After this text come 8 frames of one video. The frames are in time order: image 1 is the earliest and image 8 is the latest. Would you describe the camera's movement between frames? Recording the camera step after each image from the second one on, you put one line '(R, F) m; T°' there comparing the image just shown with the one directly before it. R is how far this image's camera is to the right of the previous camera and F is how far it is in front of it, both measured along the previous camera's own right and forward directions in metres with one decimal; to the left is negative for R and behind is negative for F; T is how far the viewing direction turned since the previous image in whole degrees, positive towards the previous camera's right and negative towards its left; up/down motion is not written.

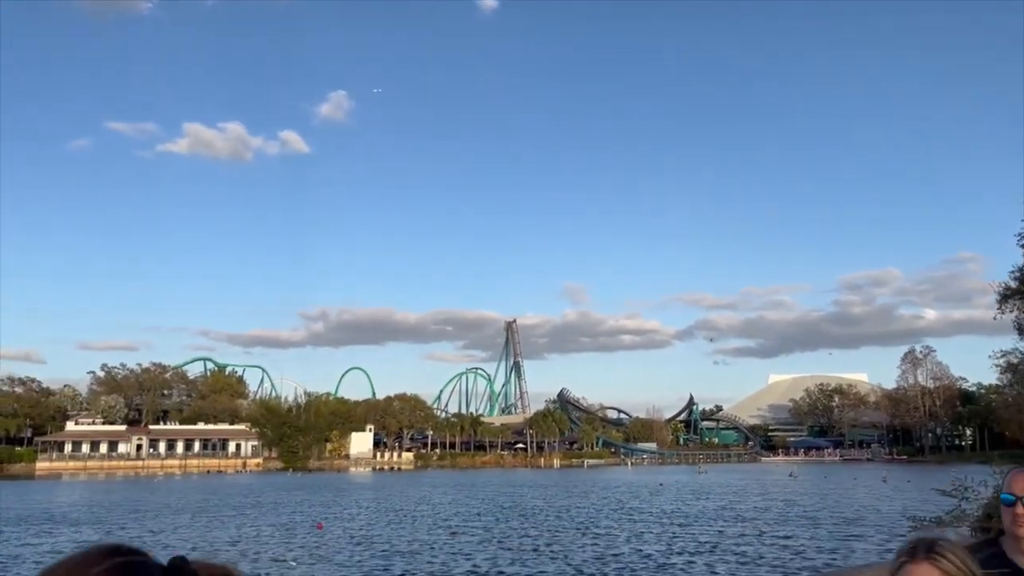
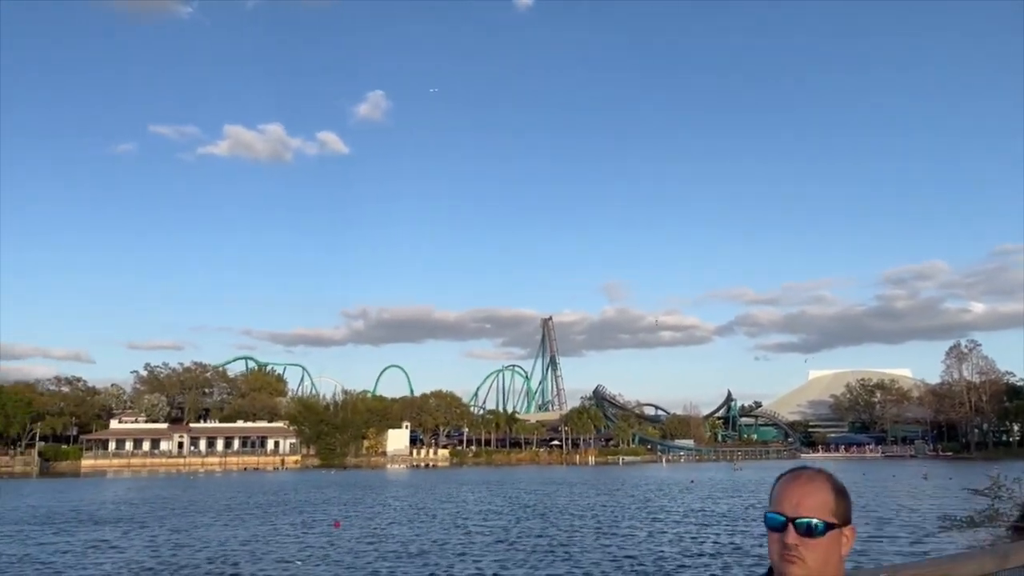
(+0.7, +0.5) m; -2°
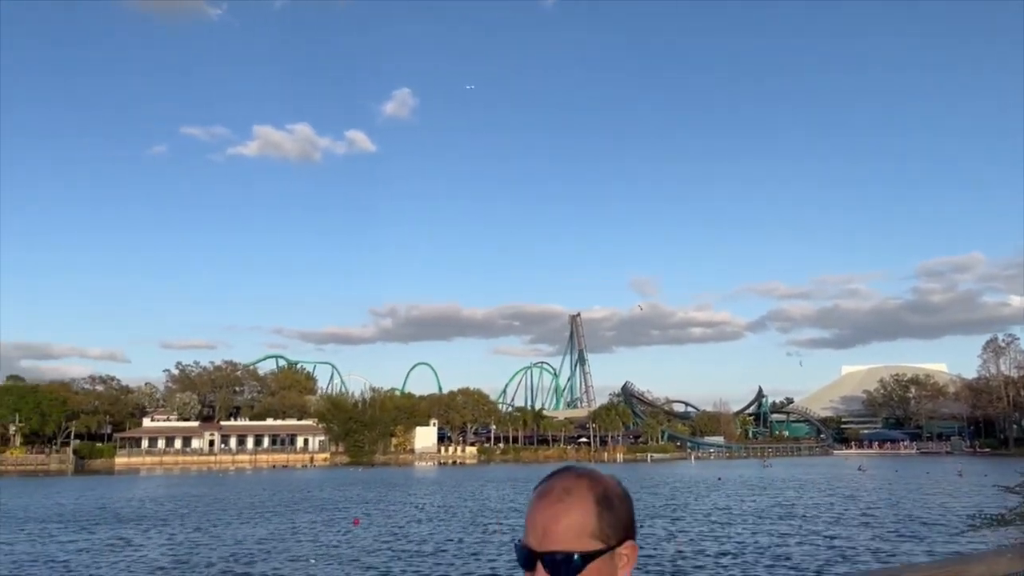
(+0.3, +0.3) m; -2°
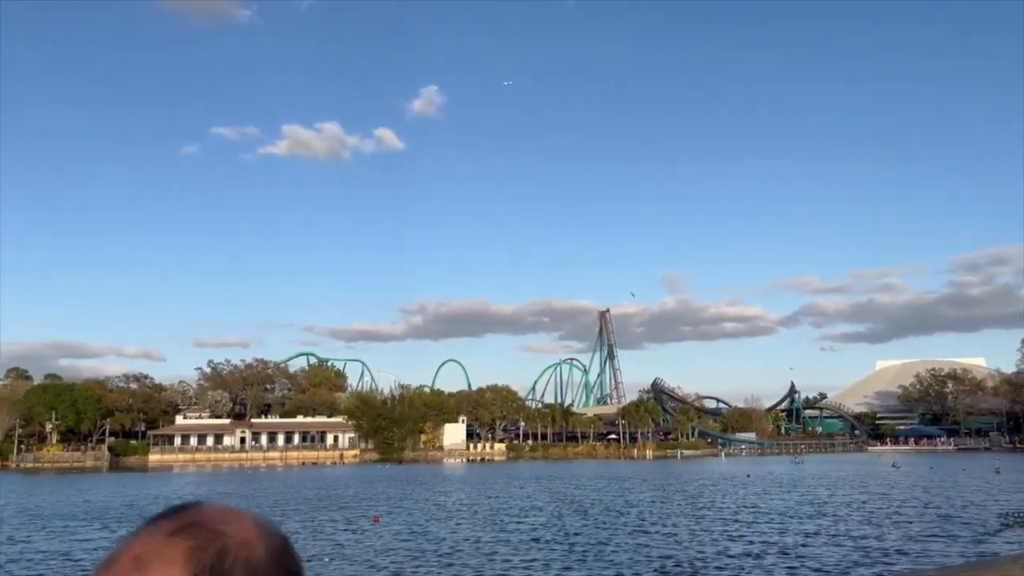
(+0.3, +0.5) m; -2°
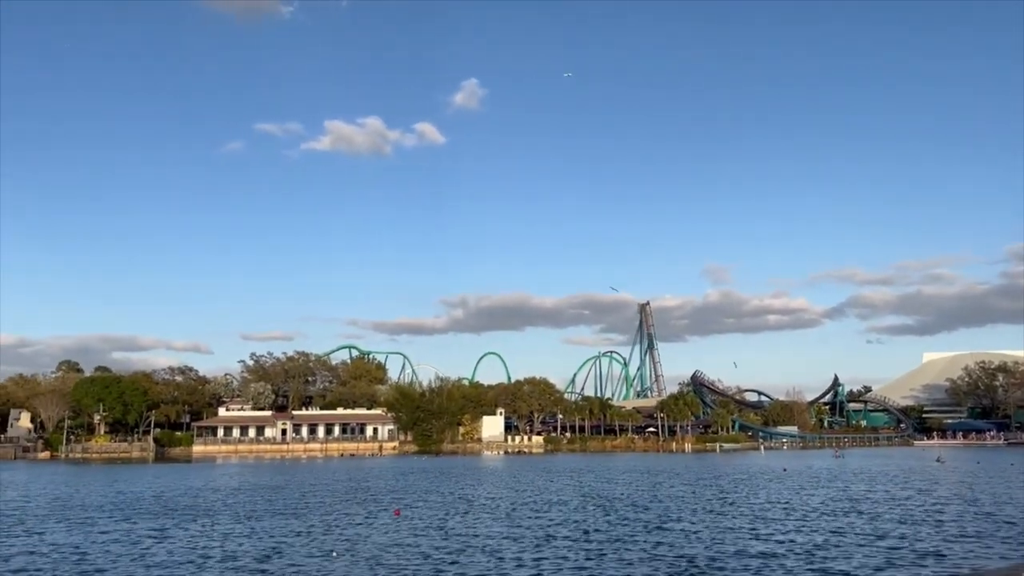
(+0.6, +0.5) m; -3°
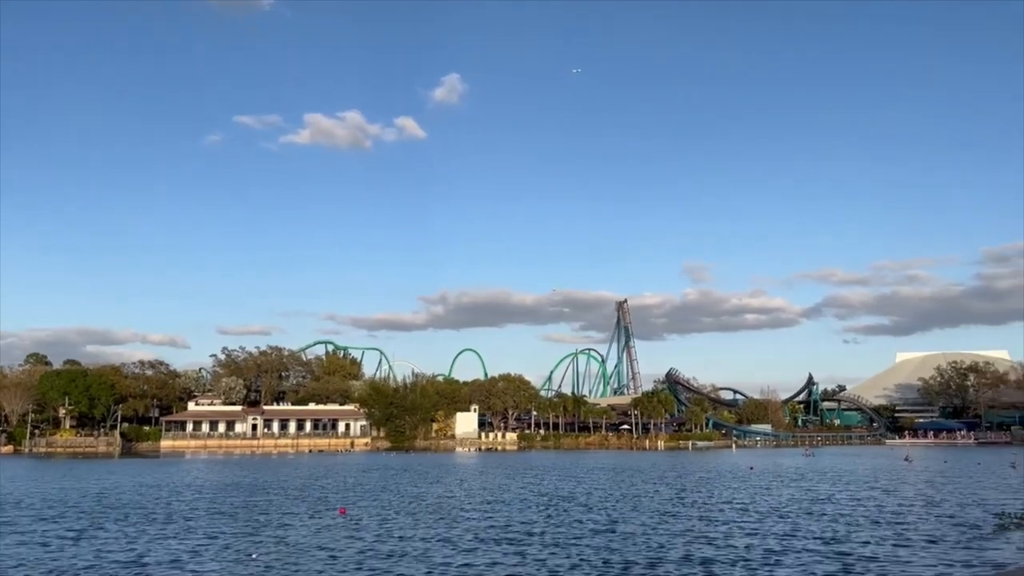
(+0.9, +0.9) m; +1°
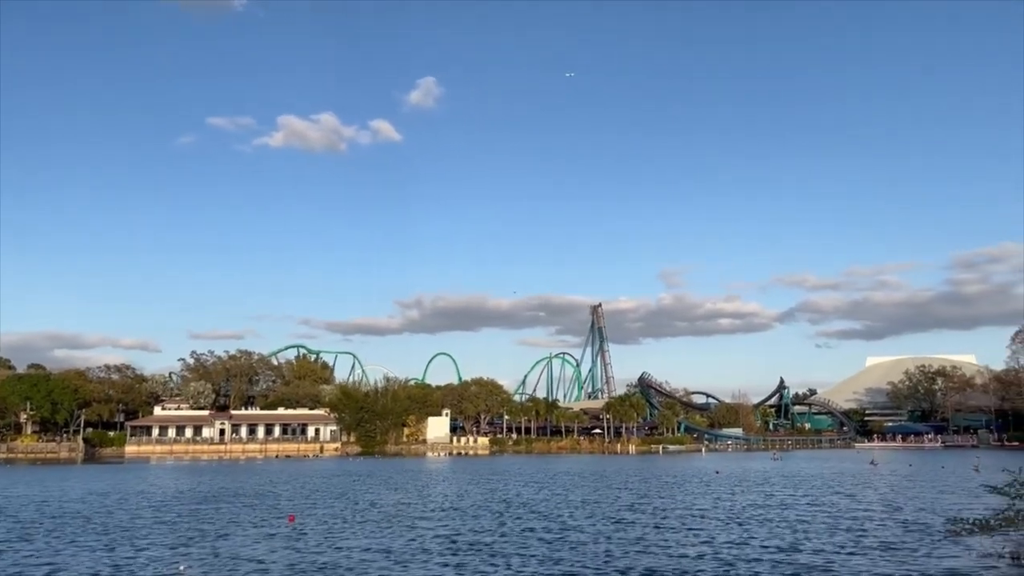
(+0.7, +0.6) m; +1°
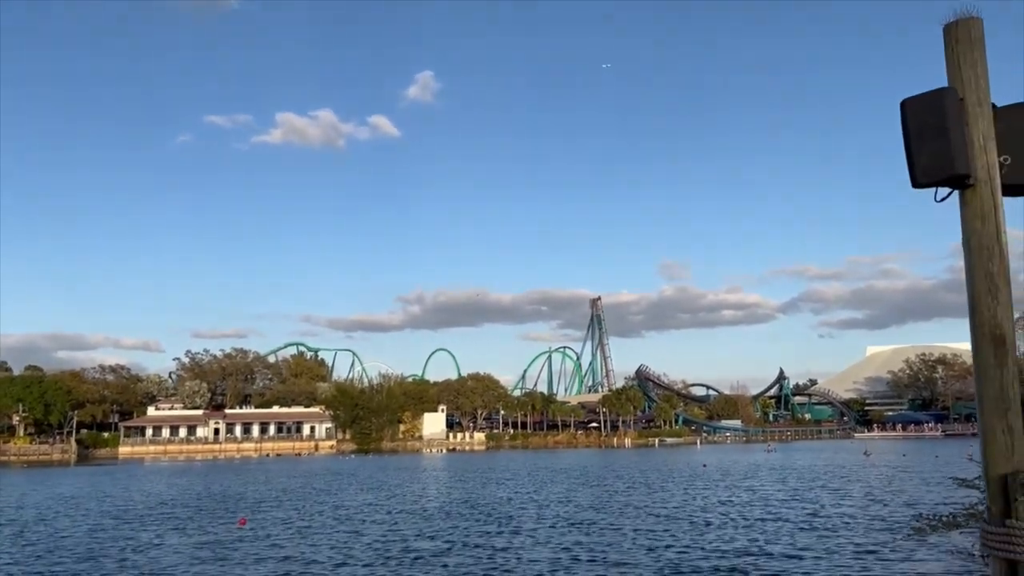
(+1.3, +1.2) m; 0°
